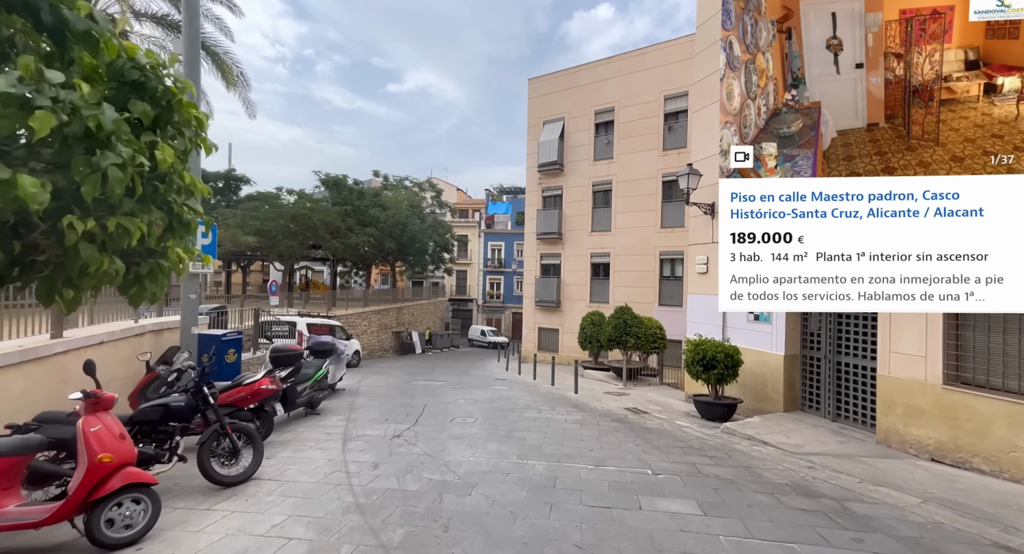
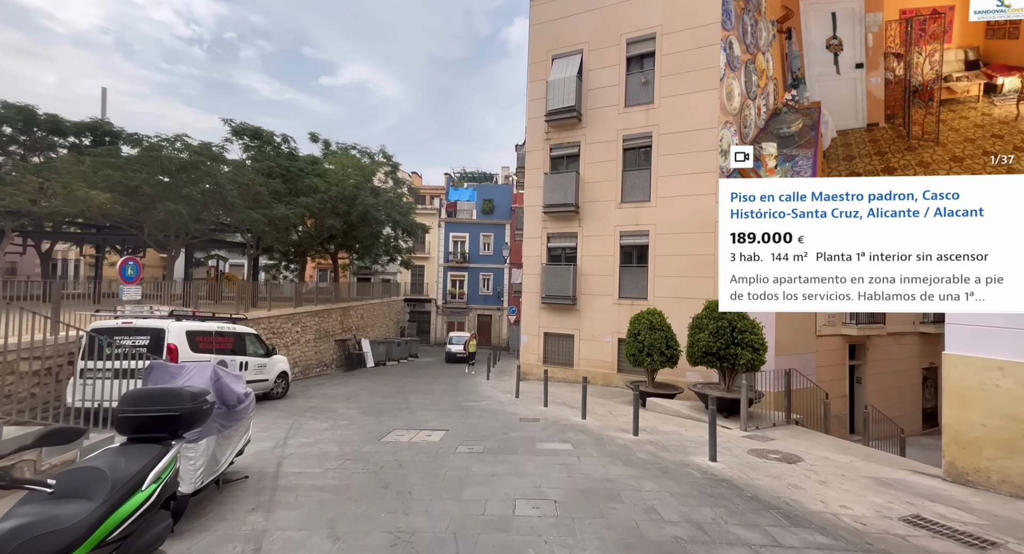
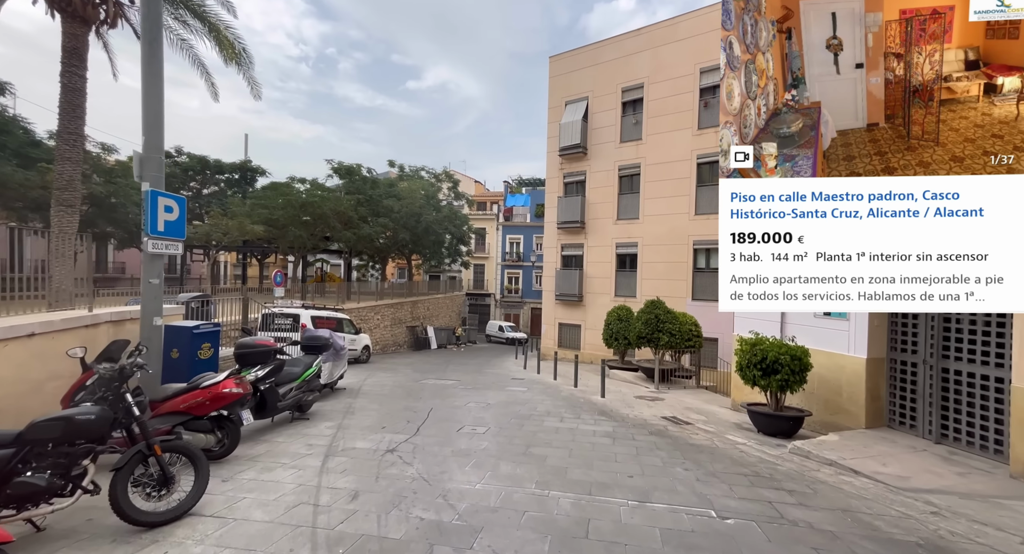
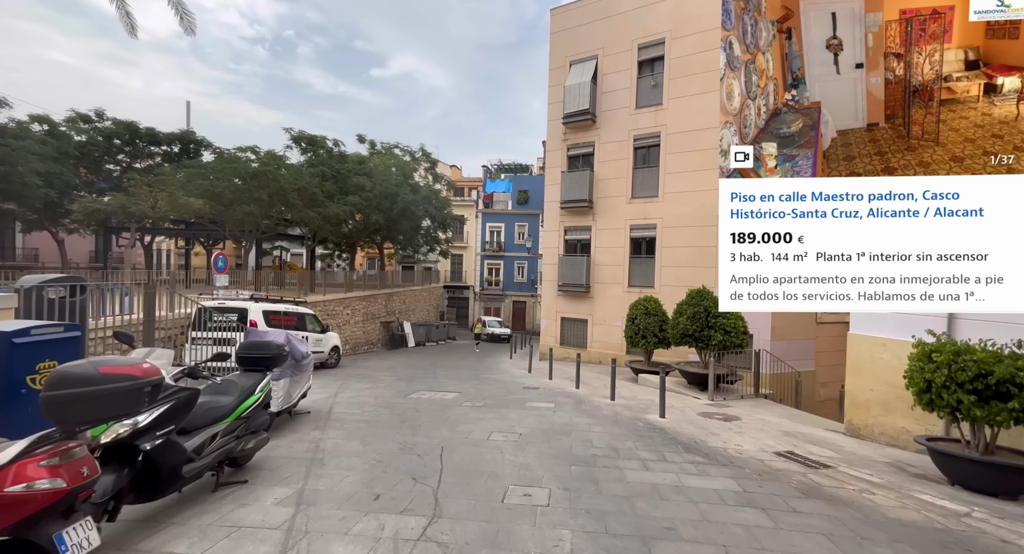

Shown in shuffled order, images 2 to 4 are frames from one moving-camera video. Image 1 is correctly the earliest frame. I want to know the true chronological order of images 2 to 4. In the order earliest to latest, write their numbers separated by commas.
3, 4, 2
